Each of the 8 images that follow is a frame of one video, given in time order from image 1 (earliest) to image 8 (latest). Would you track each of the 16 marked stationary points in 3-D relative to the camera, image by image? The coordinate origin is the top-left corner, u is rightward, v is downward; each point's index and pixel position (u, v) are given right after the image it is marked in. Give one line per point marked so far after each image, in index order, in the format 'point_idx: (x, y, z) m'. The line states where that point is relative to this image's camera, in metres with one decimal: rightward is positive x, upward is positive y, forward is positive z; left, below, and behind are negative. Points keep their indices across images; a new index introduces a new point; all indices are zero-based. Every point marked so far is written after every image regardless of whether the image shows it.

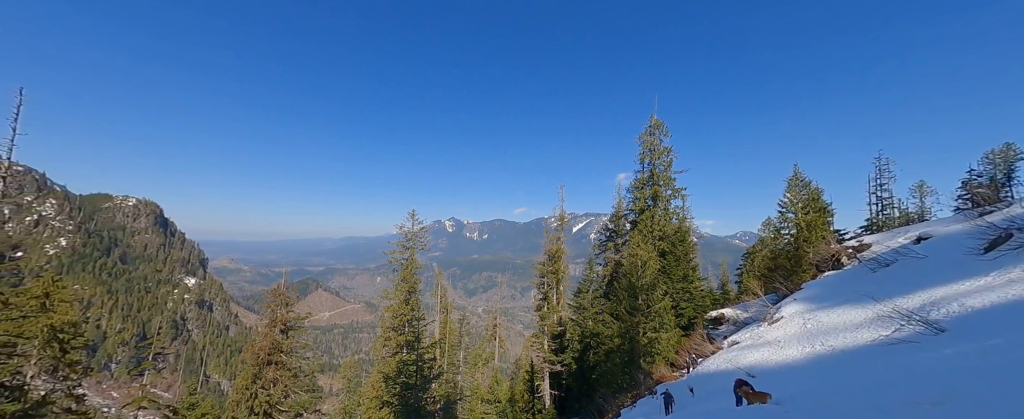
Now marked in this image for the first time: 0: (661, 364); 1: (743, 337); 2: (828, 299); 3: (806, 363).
0: (+6.0, -6.3, +14.6) m
1: (+10.0, -5.5, +15.3) m
2: (+14.3, -4.0, +16.0) m
3: (+9.4, -4.9, +11.4) m
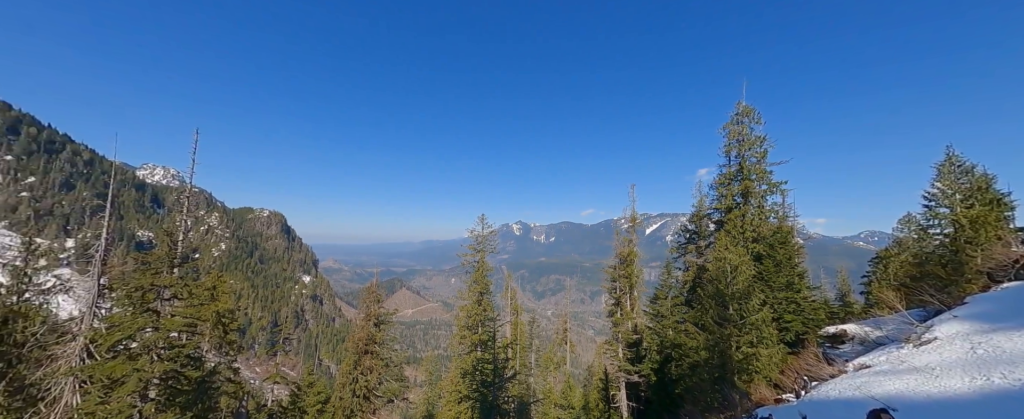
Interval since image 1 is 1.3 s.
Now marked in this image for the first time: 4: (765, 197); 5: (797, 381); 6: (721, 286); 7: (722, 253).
0: (+9.1, -6.4, +12.9) m
1: (+13.1, -5.4, +12.7) m
2: (+17.4, -3.8, +12.4) m
3: (+11.7, -4.8, +8.9) m
4: (+13.7, +0.8, +19.3) m
5: (+10.8, -6.5, +13.5) m
6: (+8.4, -3.1, +14.4) m
7: (+9.3, -1.9, +16.0) m
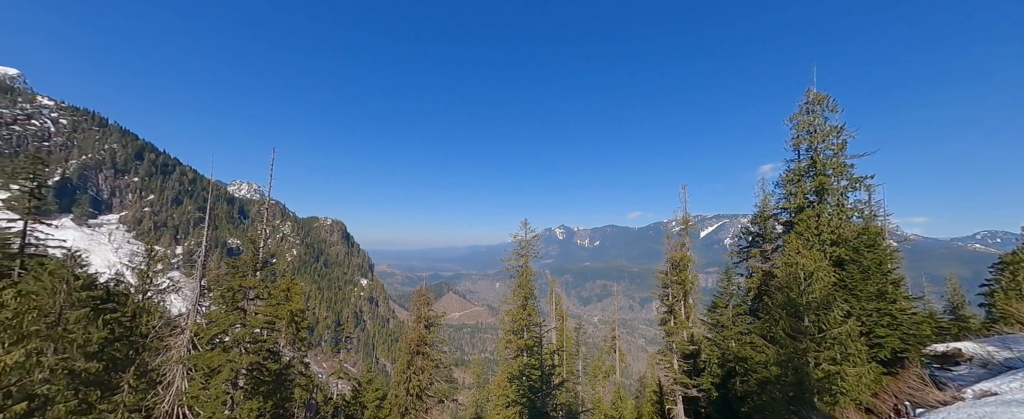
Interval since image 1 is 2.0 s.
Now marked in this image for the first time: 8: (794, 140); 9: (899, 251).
0: (+10.9, -6.4, +11.2) m
1: (+14.9, -5.3, +10.5) m
2: (+19.0, -3.6, +9.6) m
3: (+12.8, -4.6, +7.0) m
4: (+16.3, +0.7, +17.1) m
5: (+12.7, -6.4, +11.6) m
6: (+10.4, -3.1, +13.0) m
7: (+11.4, -2.0, +14.4) m
8: (+15.6, +3.7, +19.4) m
9: (+20.0, -2.3, +18.0) m
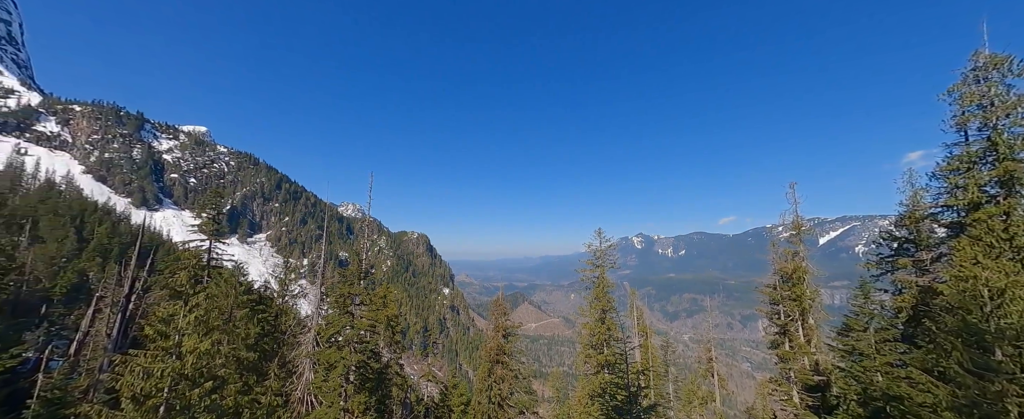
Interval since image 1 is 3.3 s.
0: (+13.3, -6.3, +7.8) m
1: (+16.9, -5.0, +6.1) m
2: (+20.6, -3.0, +4.3) m
3: (+14.0, -4.2, +3.3) m
4: (+19.8, +0.8, +12.5) m
5: (+15.2, -6.3, +7.7) m
6: (+13.2, -3.1, +9.8) m
7: (+14.5, -2.1, +11.0) m
8: (+19.7, +3.7, +15.1) m
9: (+23.7, -2.1, +12.2) m
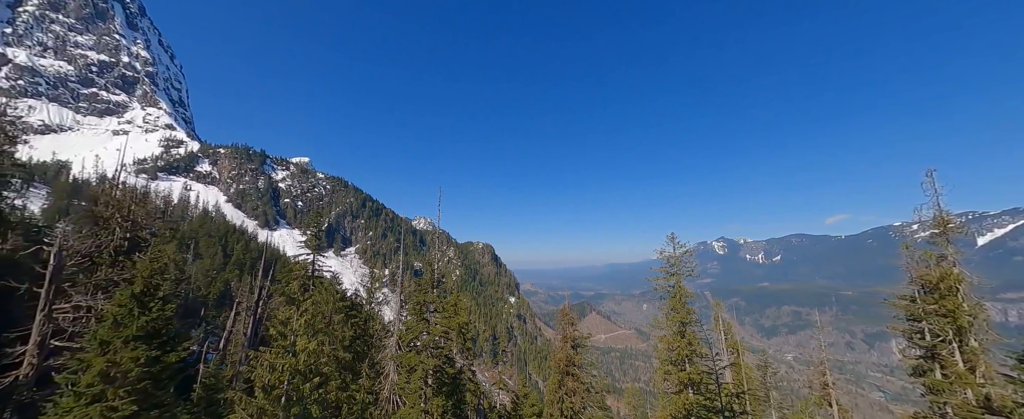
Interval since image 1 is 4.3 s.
0: (+14.7, -5.7, +4.4) m
1: (+17.7, -4.2, +2.0) m
2: (+20.9, -2.1, -0.5) m
3: (+14.3, -3.6, -0.1) m
4: (+21.8, +1.5, +7.8) m
5: (+16.5, -5.7, +3.9) m
6: (+14.9, -2.7, +6.5) m
7: (+16.4, -1.6, +7.4) m
8: (+22.1, +4.3, +10.4) m
9: (+25.7, -1.1, +6.5) m
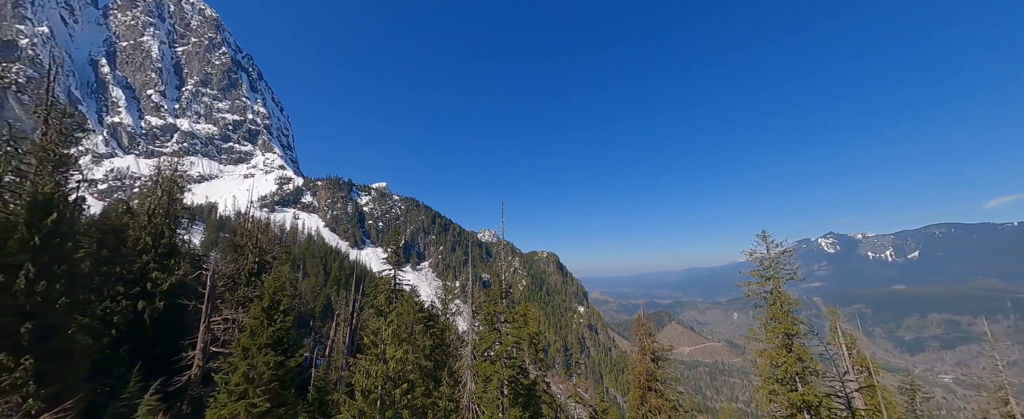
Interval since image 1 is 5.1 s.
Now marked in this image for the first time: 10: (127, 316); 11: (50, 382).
0: (+15.4, -4.7, +0.8) m
1: (+17.7, -2.9, -2.1) m
2: (+20.1, -0.5, -5.2) m
3: (+13.9, -2.5, -3.4) m
4: (+22.5, +3.0, +2.8) m
5: (+17.0, -4.5, 0.0) m
6: (+15.8, -1.6, +2.9) m
7: (+17.4, -0.4, +3.5) m
8: (+23.2, +5.9, +5.3) m
9: (+26.2, +0.7, +0.6) m
10: (-21.4, -6.0, +19.5) m
11: (-18.9, -7.0, +14.5) m
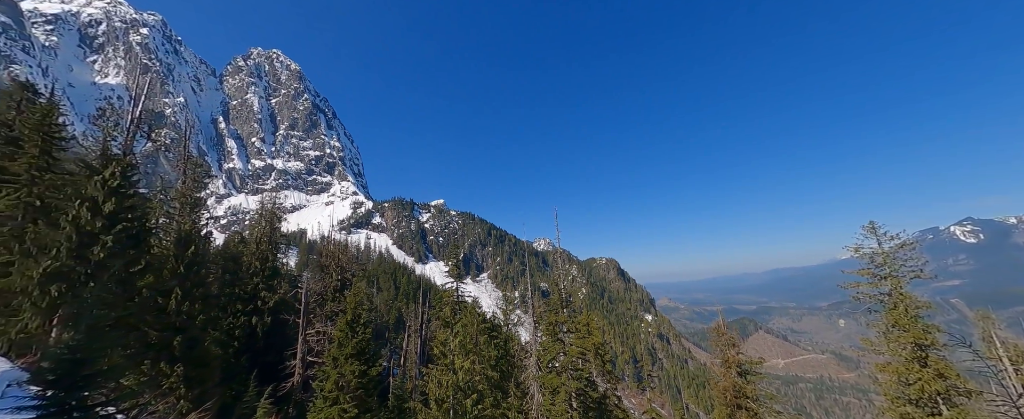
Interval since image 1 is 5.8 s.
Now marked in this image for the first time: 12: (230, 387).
0: (+15.4, -3.5, -2.2) m
1: (+17.0, -1.5, -5.5) m
2: (+18.5, +1.1, -8.9) m
3: (+13.0, -1.4, -6.0) m
4: (+22.1, +4.8, -1.4) m
5: (+16.8, -3.1, -3.3) m
6: (+15.9, -0.4, -0.2) m
7: (+17.5, +0.9, +0.1) m
8: (+23.0, +7.6, +1.0) m
9: (+25.5, +2.8, -4.2) m
10: (-17.2, -7.8, +22.8) m
11: (-15.6, -8.6, +17.4) m
12: (-15.6, -9.9, +19.7) m
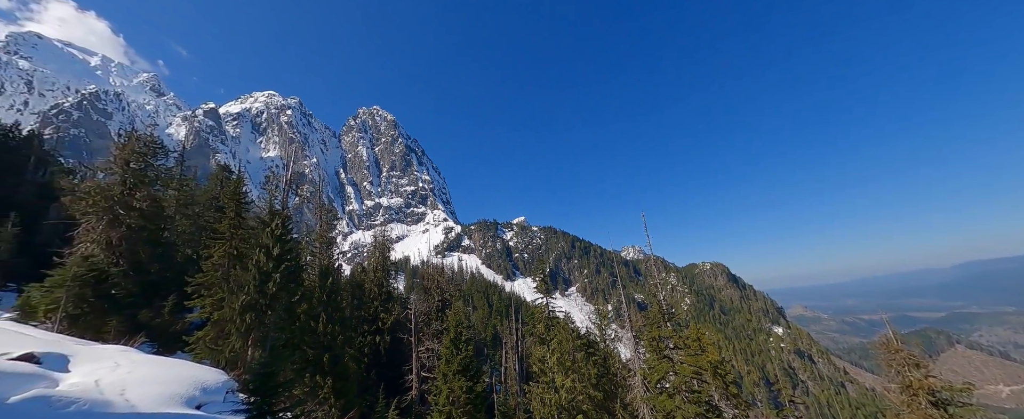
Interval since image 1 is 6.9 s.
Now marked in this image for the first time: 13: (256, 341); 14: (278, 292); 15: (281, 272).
0: (+14.4, -1.6, -6.4) m
1: (+14.8, +0.6, -9.9) m
2: (+15.1, +3.3, -13.5) m
3: (+10.8, +0.1, -9.4) m
4: (+20.0, +7.4, -7.0) m
5: (+15.4, -1.1, -7.8) m
6: (+15.0, +1.5, -4.4) m
7: (+16.4, +3.0, -4.5) m
8: (+21.1, +10.4, -4.8) m
9: (+22.8, +5.9, -10.7) m
10: (-10.0, -10.1, +25.9) m
11: (-9.7, -10.7, +20.2) m
12: (-9.1, -11.9, +22.4) m
13: (-12.3, -6.3, +16.7) m
14: (-11.9, -4.2, +17.7) m
15: (-12.0, -3.2, +18.0) m
